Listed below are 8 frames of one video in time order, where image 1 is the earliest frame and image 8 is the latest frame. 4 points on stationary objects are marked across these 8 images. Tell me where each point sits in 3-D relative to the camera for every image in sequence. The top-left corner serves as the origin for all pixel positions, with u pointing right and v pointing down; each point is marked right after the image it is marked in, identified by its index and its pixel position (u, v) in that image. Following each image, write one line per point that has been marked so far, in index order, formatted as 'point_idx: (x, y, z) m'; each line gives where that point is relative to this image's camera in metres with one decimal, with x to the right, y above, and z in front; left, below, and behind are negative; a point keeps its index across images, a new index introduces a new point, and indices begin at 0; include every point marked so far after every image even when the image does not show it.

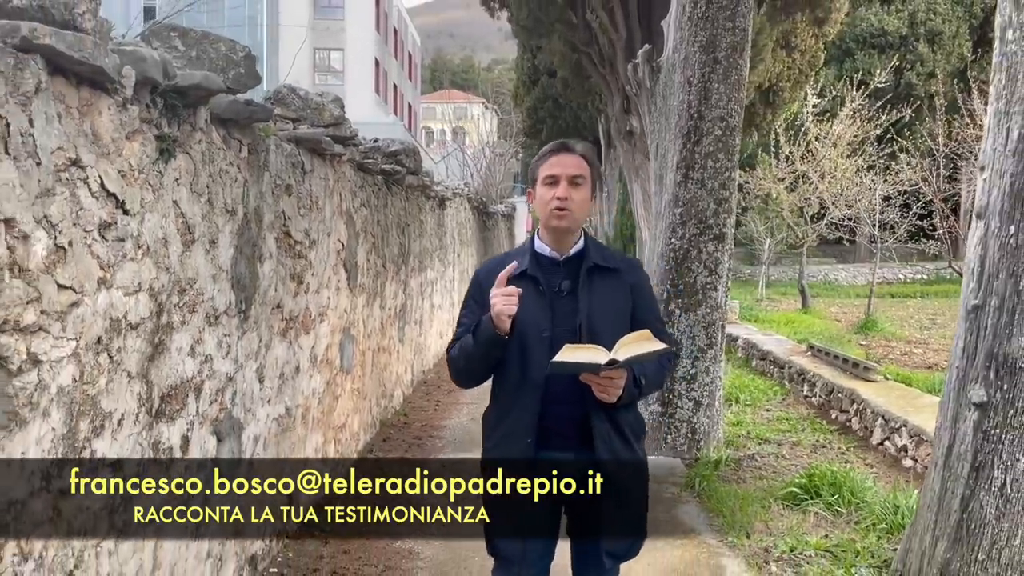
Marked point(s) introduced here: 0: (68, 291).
0: (-1.1, 0.0, +2.0) m
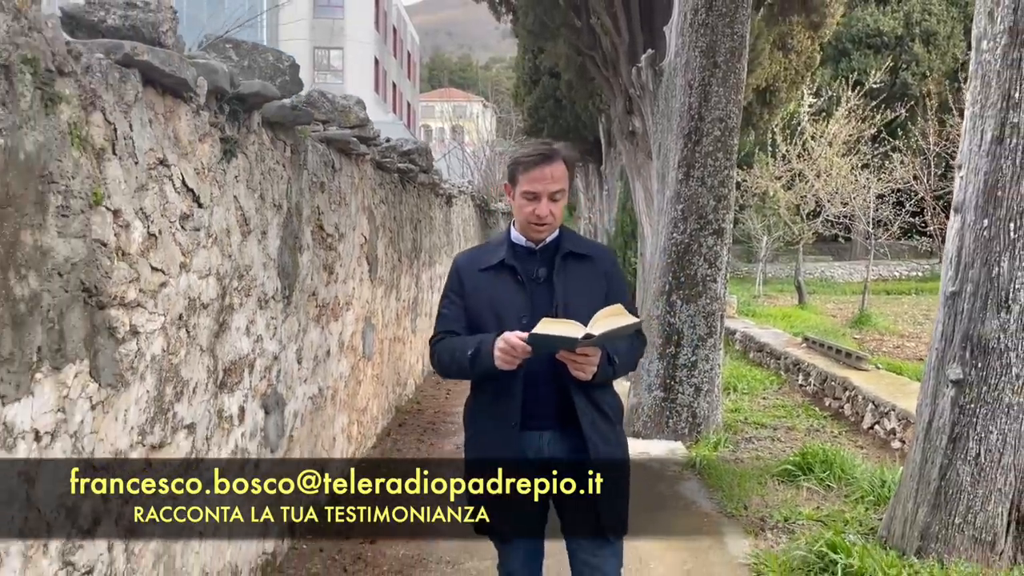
0: (-1.0, 0.0, +2.3) m
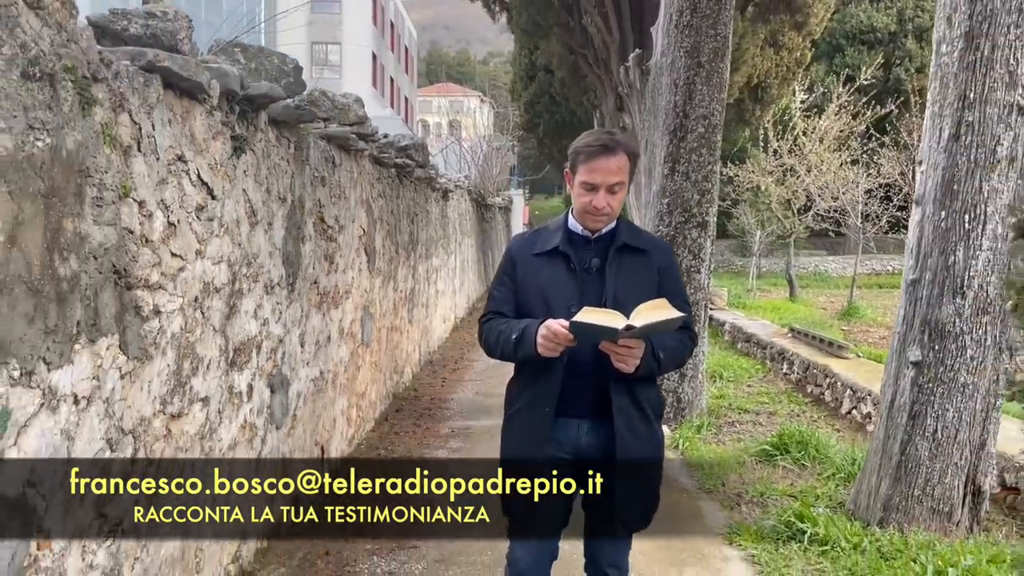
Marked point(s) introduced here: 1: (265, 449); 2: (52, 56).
0: (-1.0, +0.1, +2.5) m
1: (-1.0, -0.7, +3.5) m
2: (-1.0, +0.5, +1.9) m
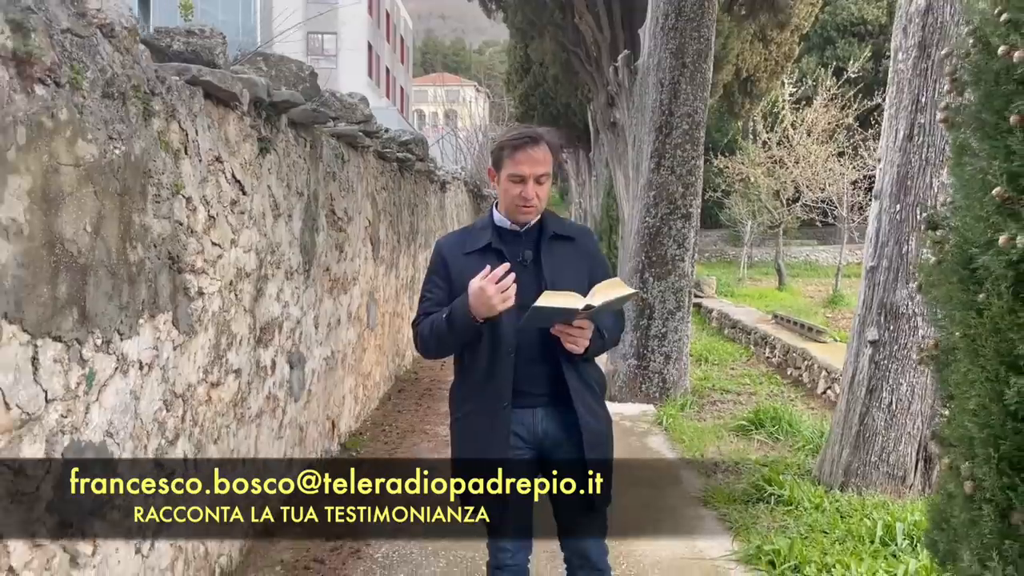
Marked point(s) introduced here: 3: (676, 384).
0: (-1.0, +0.1, +2.9) m
1: (-1.0, -0.6, +3.9) m
2: (-1.1, +0.6, +2.3) m
3: (+1.2, -0.7, +6.3) m
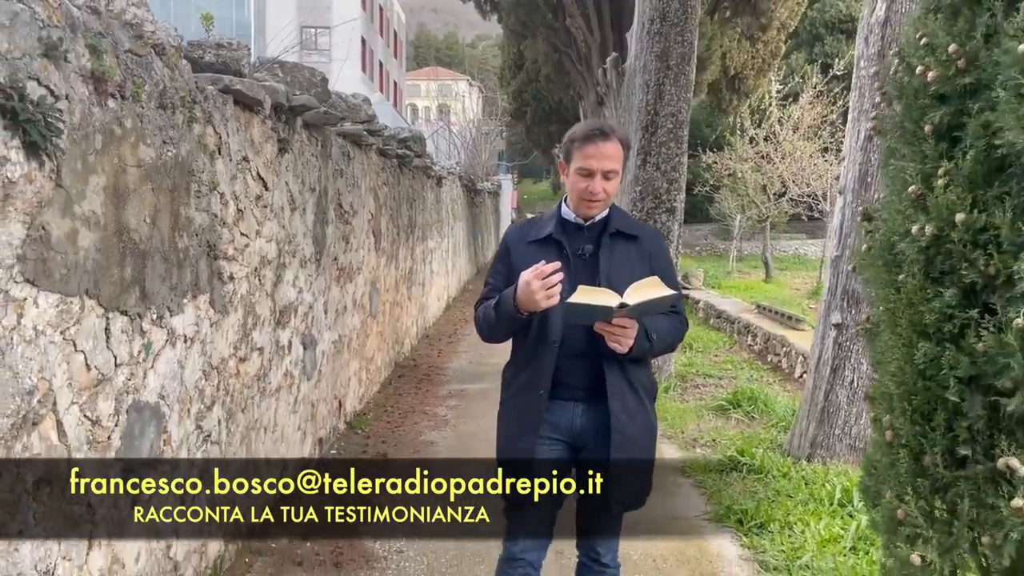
0: (-1.0, +0.2, +3.3) m
1: (-1.1, -0.5, +4.2) m
2: (-1.1, +0.6, +2.6) m
3: (+1.2, -0.6, +6.7) m
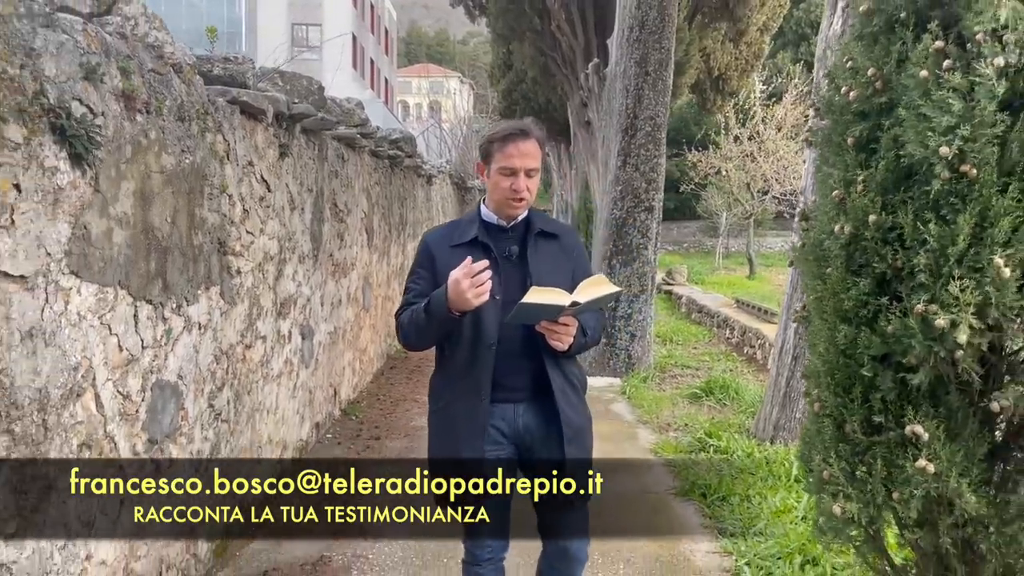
0: (-1.1, +0.2, +3.6) m
1: (-1.2, -0.5, +4.6) m
2: (-1.1, +0.7, +2.9) m
3: (+1.1, -0.6, +7.0) m
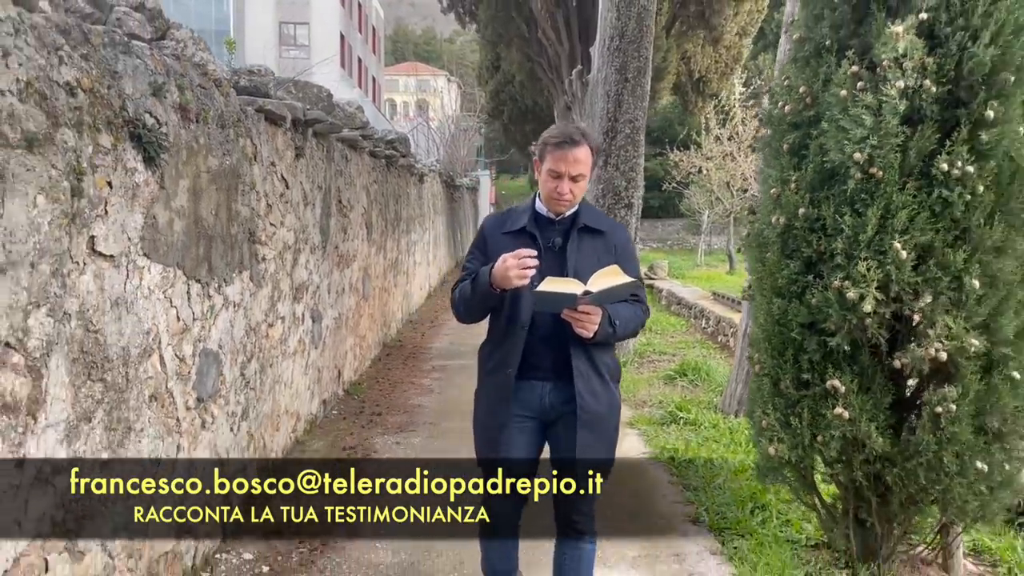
0: (-1.2, +0.3, +4.1) m
1: (-1.2, -0.4, +5.1) m
2: (-1.2, +0.7, +3.4) m
3: (+1.0, -0.5, +7.6) m
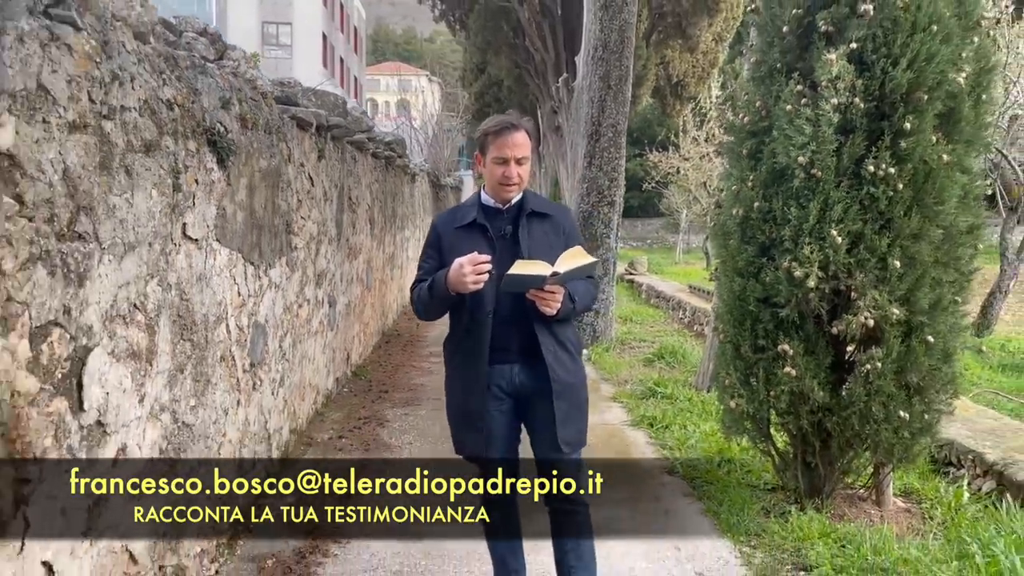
0: (-1.2, +0.4, +4.6) m
1: (-1.2, -0.4, +5.6) m
2: (-1.2, +0.8, +4.0) m
3: (+0.9, -0.4, +8.2) m
